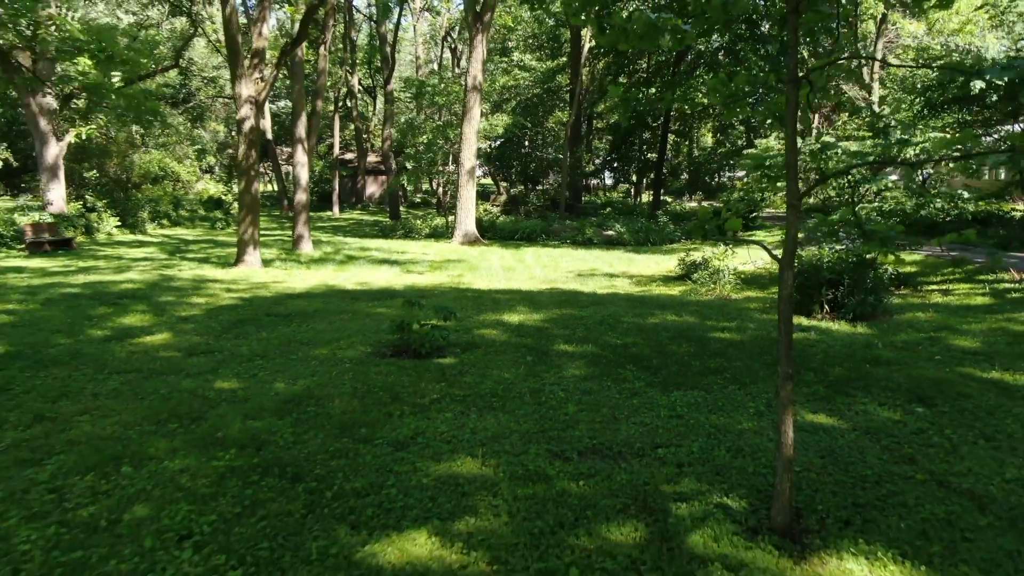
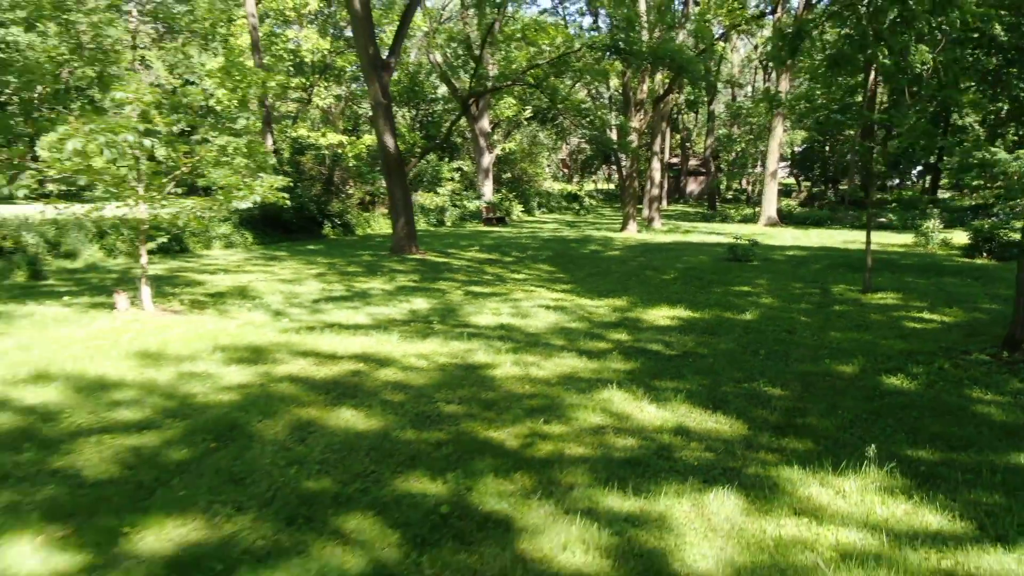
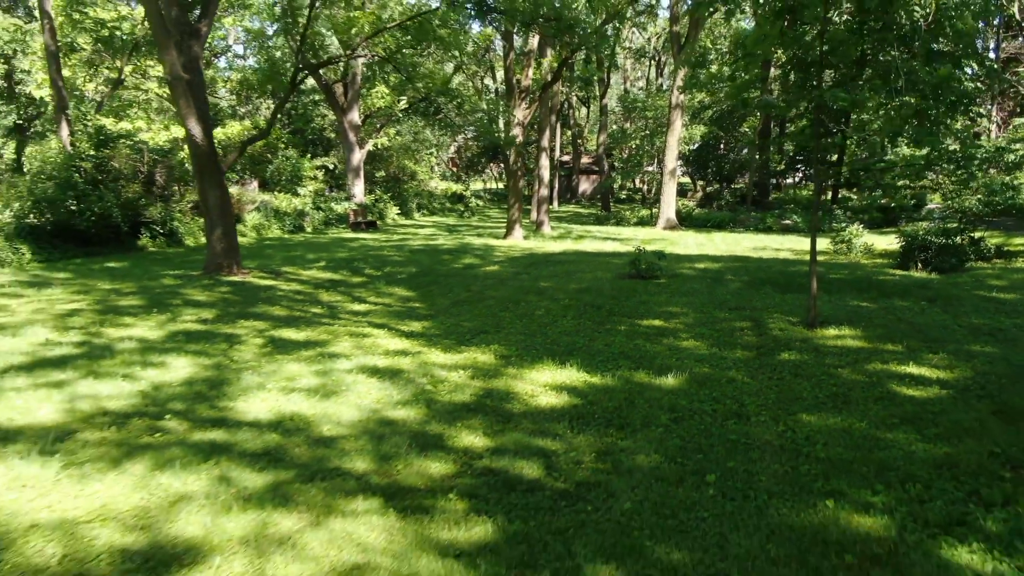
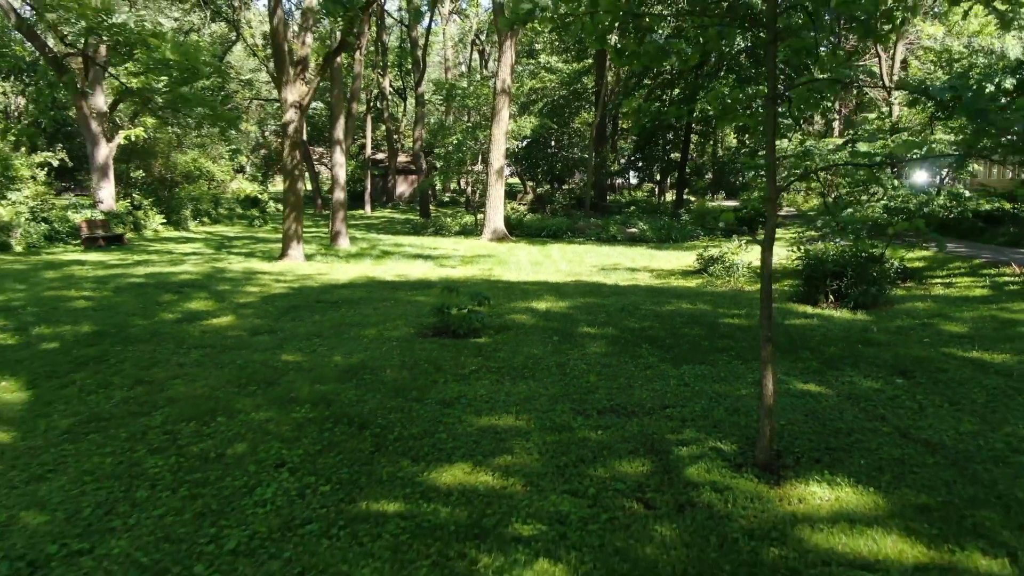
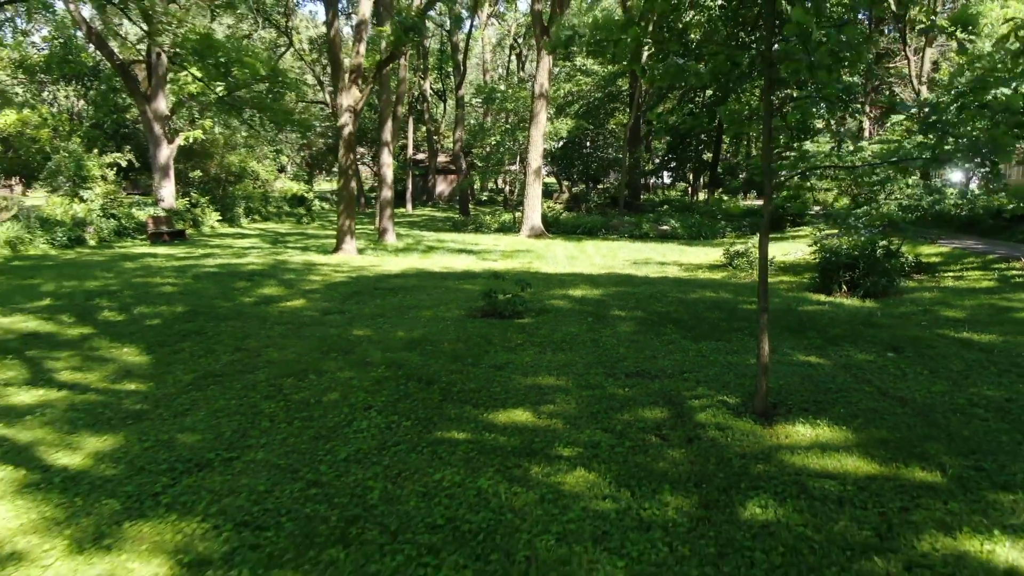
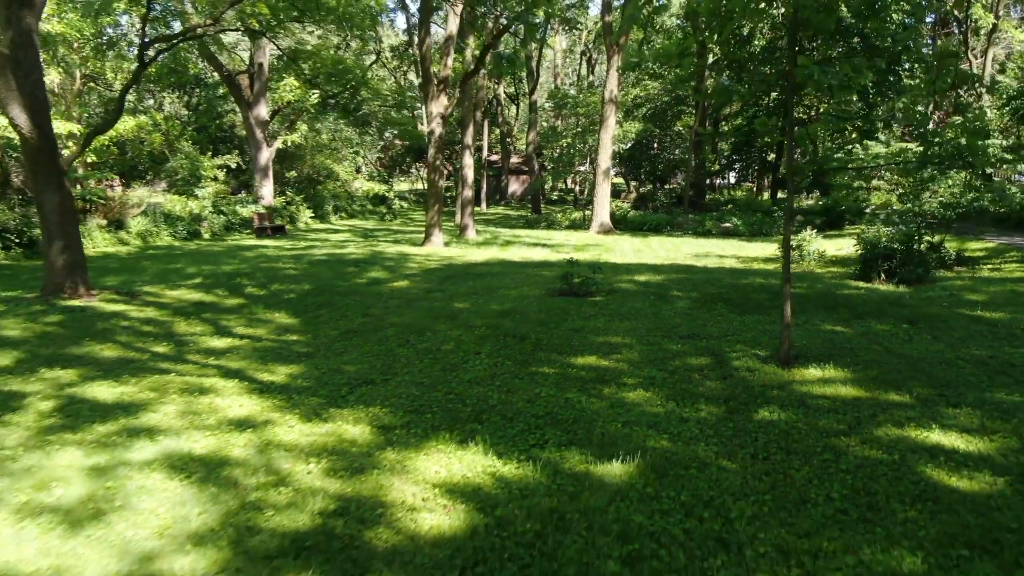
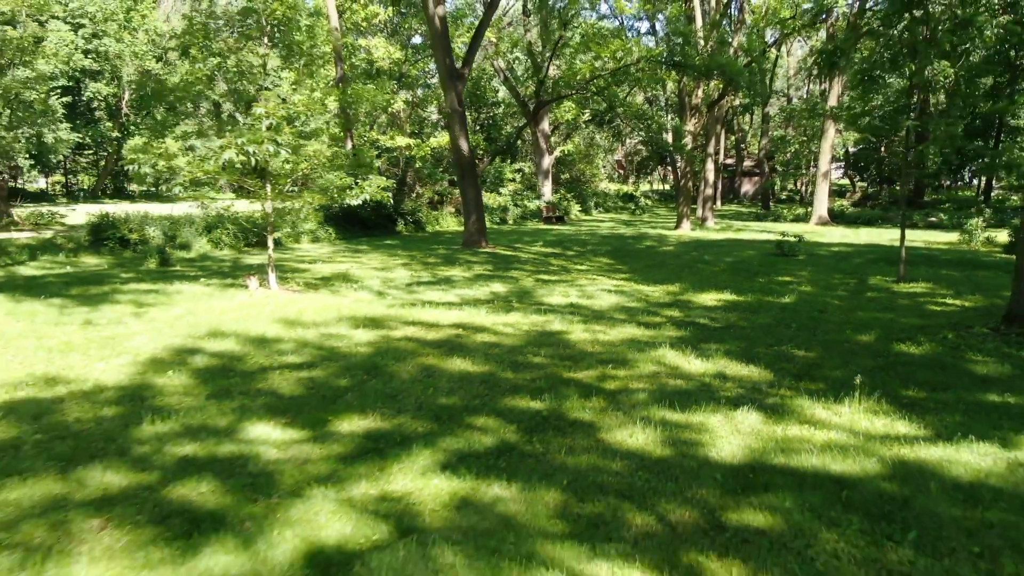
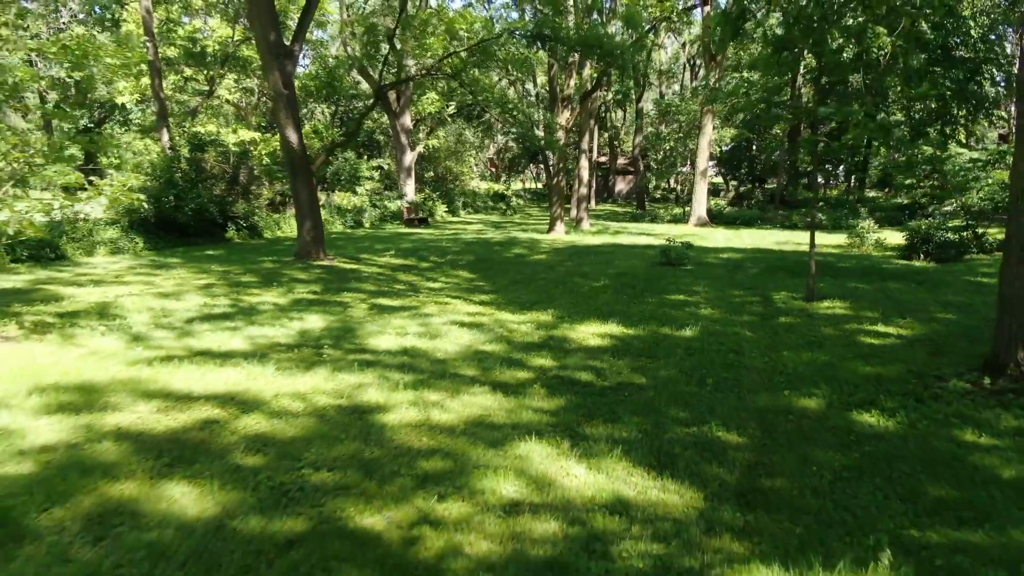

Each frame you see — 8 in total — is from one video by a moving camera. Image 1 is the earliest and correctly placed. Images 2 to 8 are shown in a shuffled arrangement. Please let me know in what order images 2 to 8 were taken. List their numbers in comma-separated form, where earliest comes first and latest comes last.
4, 5, 6, 3, 8, 2, 7
